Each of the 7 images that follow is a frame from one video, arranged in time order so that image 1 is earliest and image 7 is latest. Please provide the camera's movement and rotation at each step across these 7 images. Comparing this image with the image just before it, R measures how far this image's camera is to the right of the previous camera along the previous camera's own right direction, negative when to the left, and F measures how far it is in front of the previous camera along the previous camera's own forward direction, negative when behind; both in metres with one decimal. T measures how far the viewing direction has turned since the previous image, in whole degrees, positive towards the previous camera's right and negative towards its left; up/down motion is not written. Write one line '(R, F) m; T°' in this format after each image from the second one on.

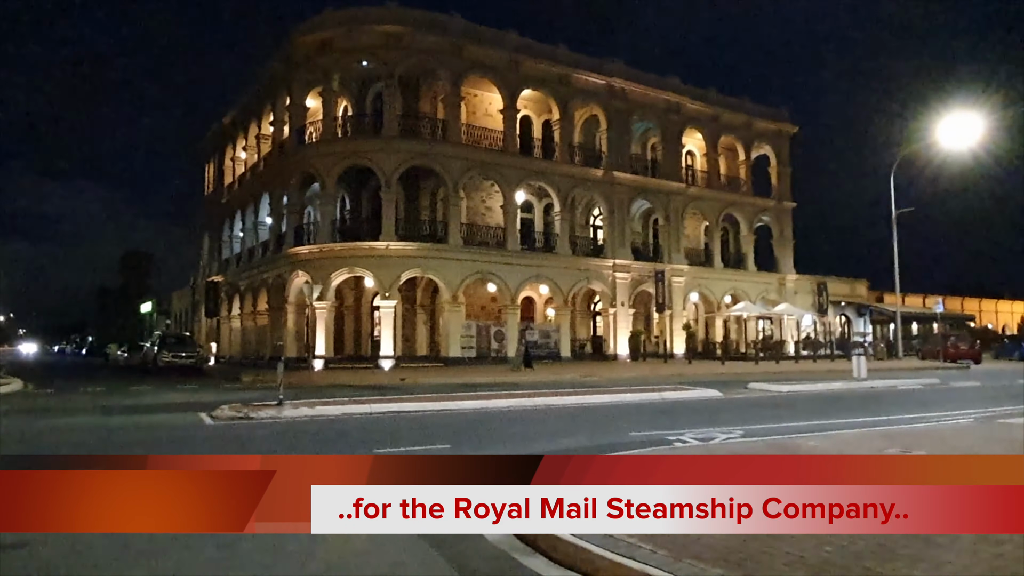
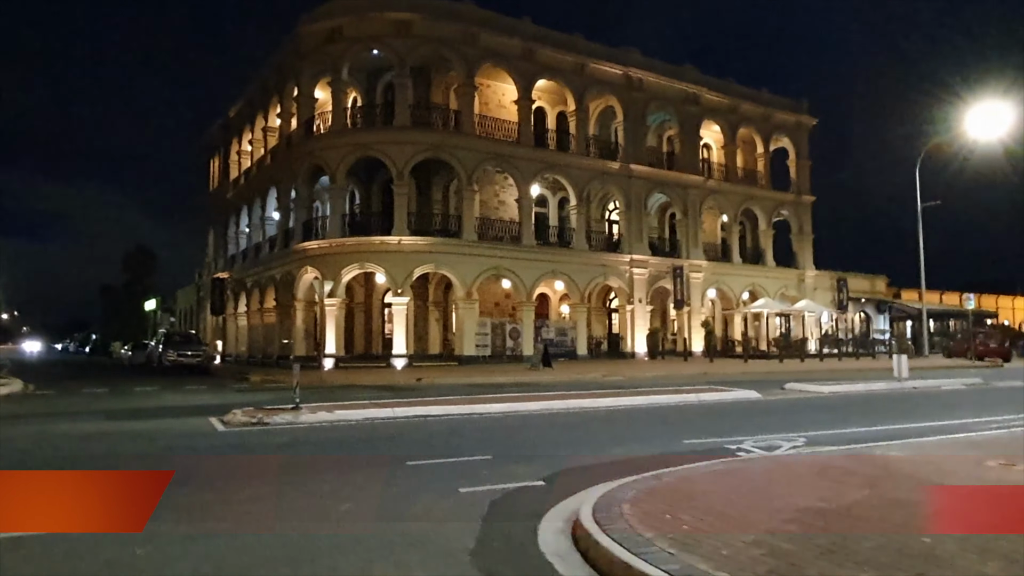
(-0.5, +1.0) m; 0°
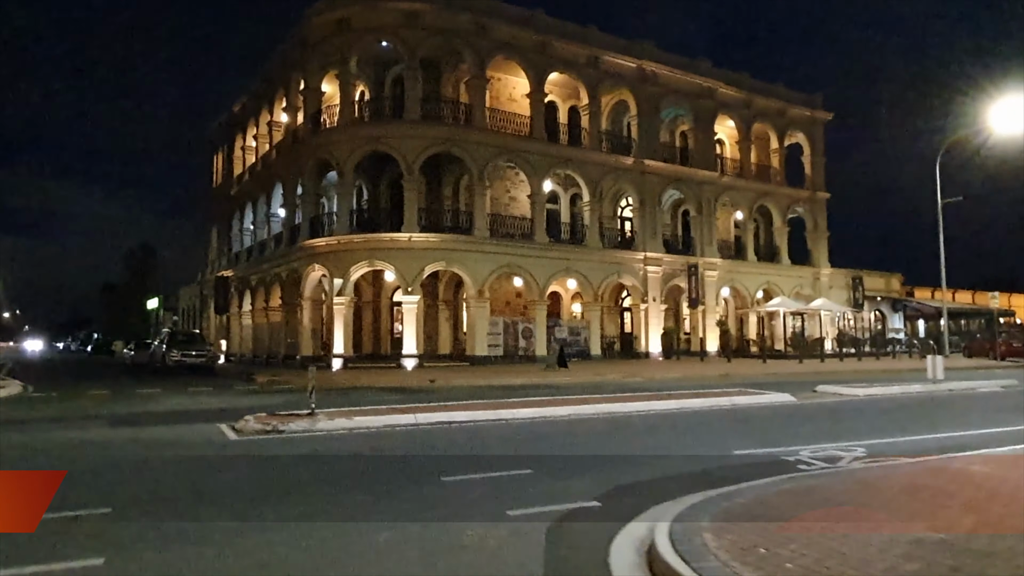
(-0.4, +0.8) m; 0°
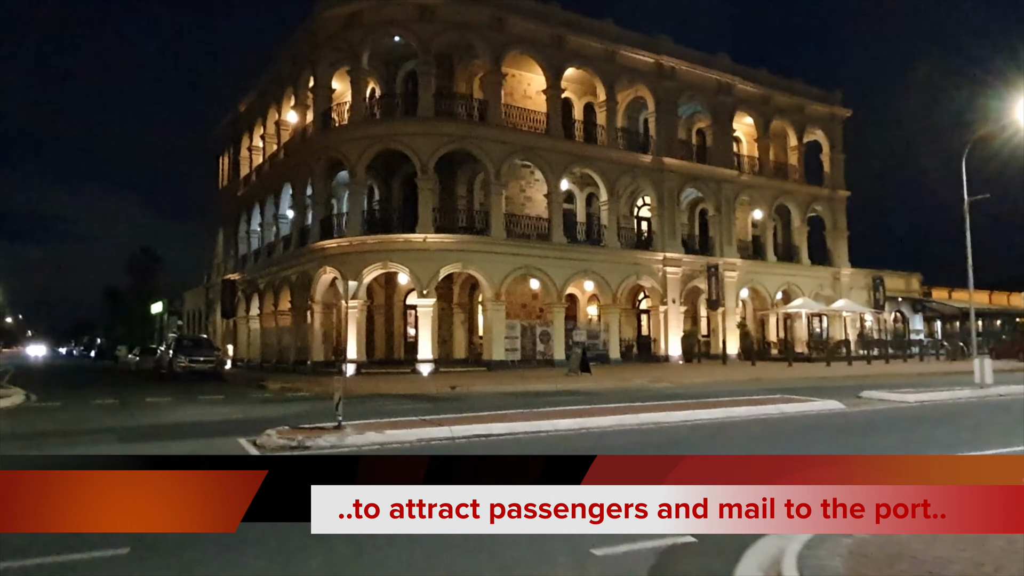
(-0.6, +0.9) m; 0°
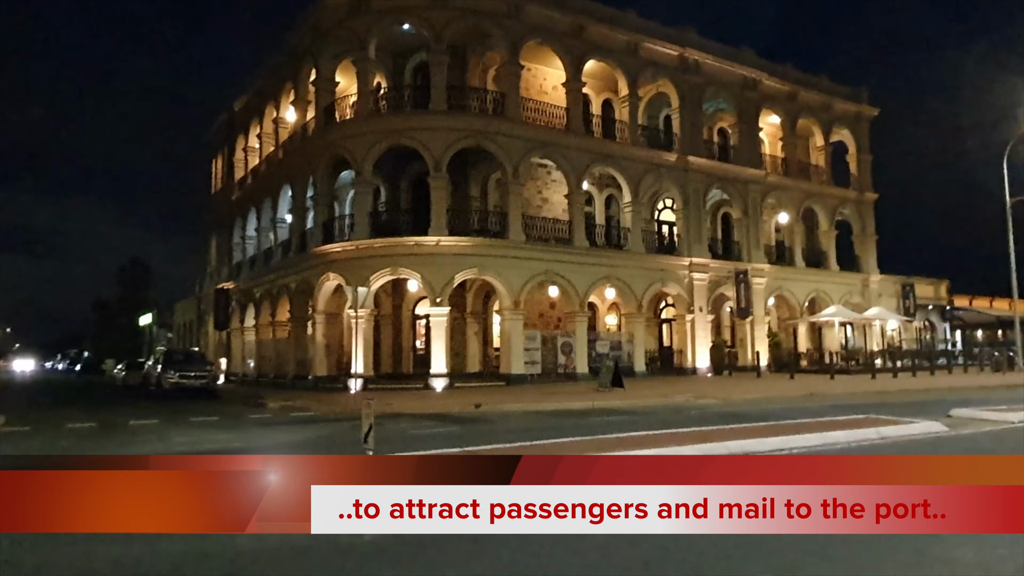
(-0.9, +2.2) m; +1°
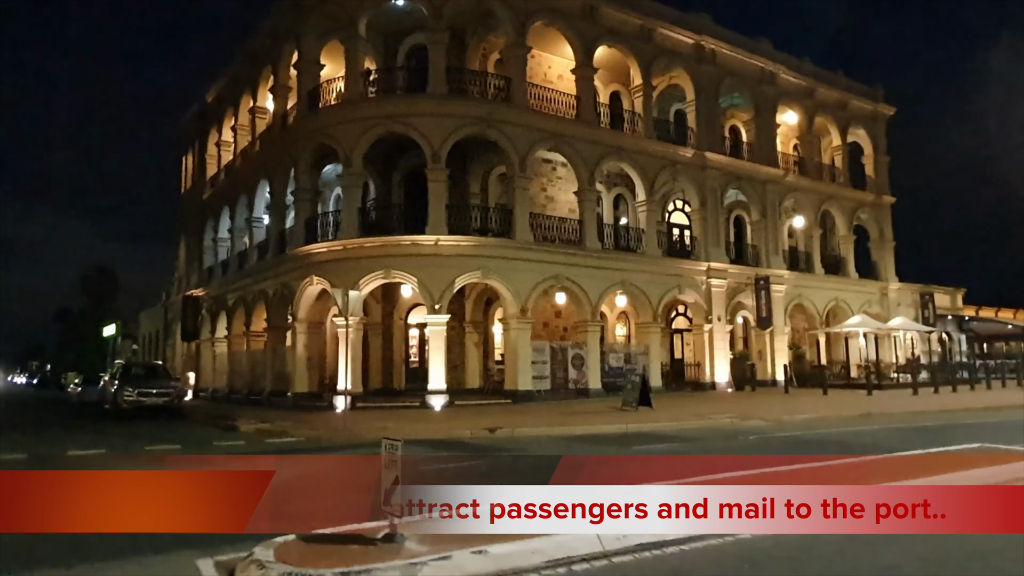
(-0.9, +2.8) m; +2°
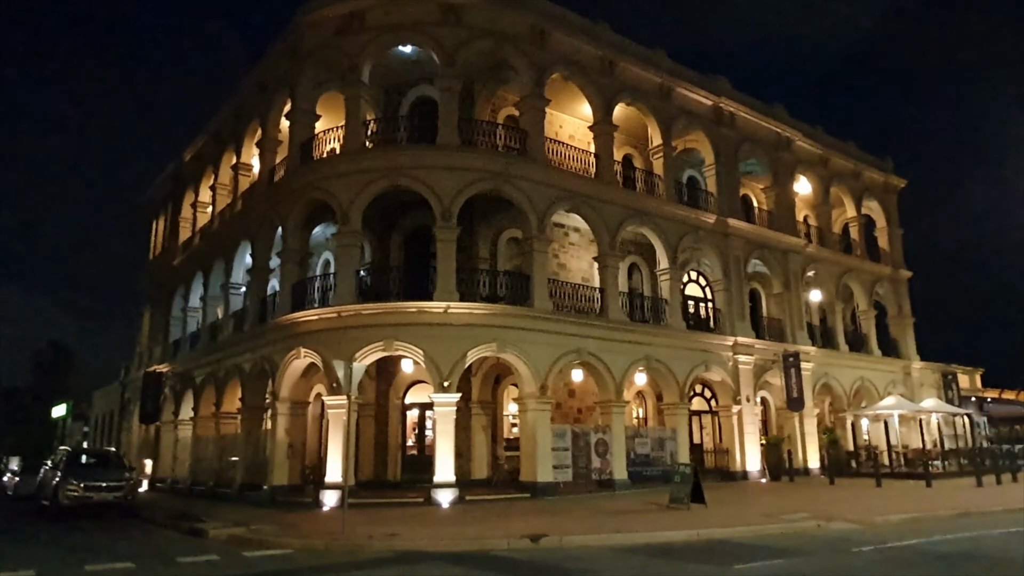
(-1.3, +2.8) m; +2°
